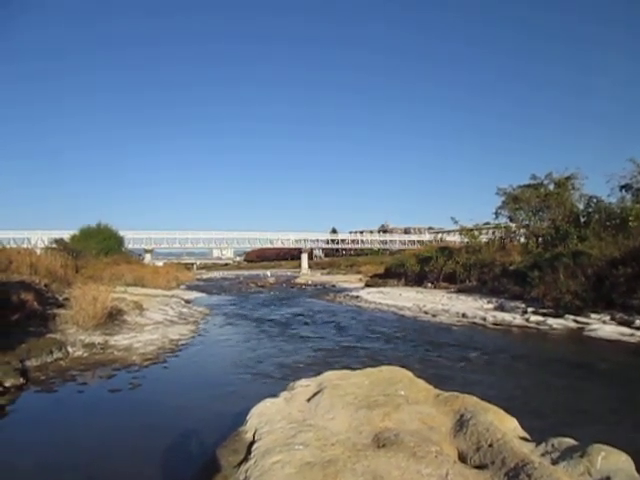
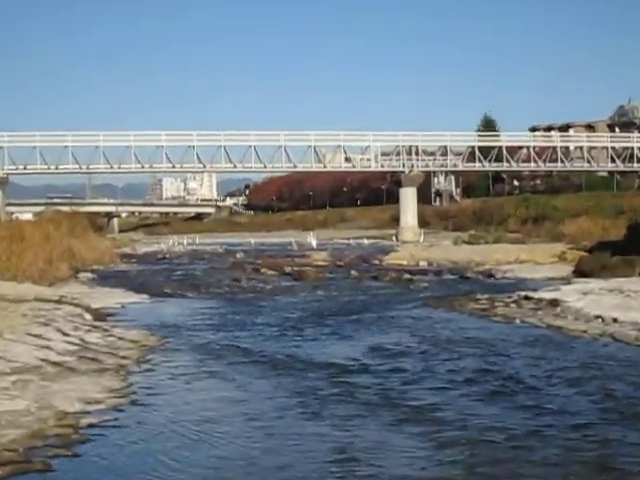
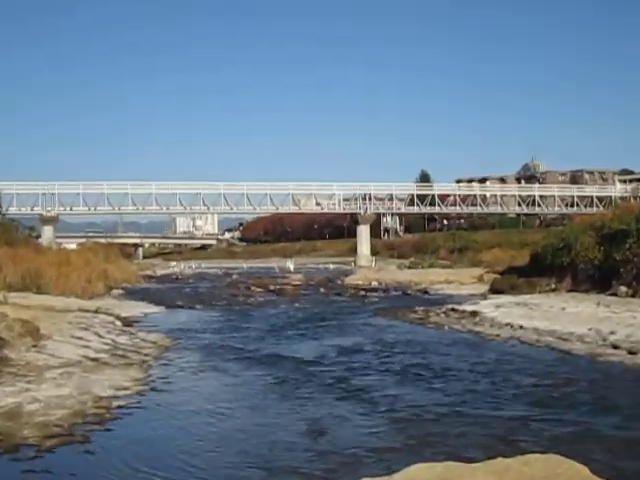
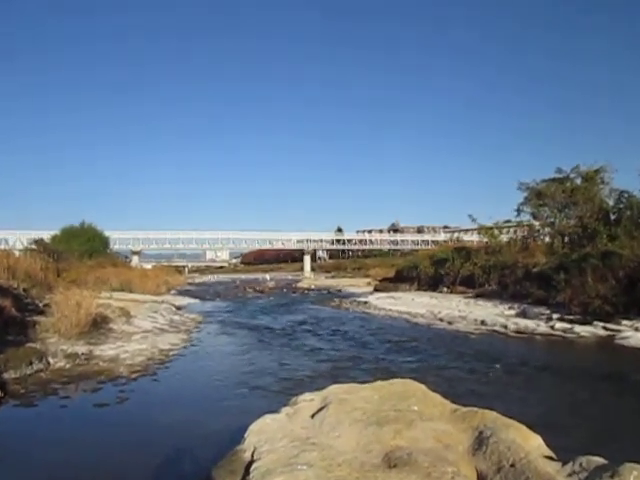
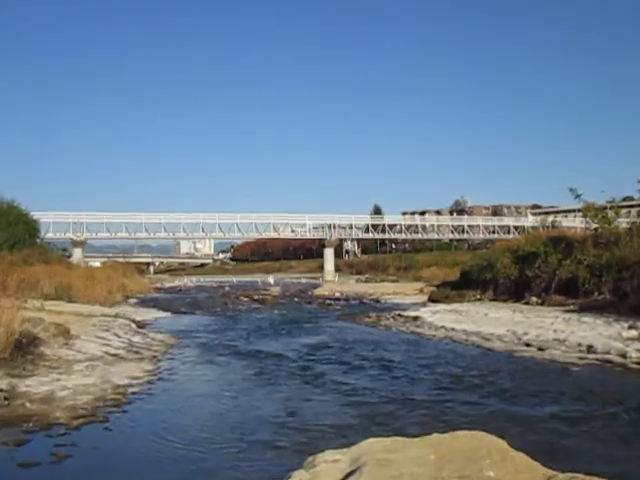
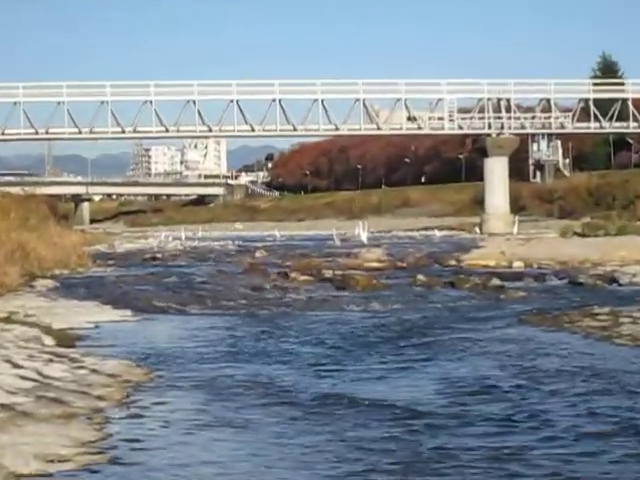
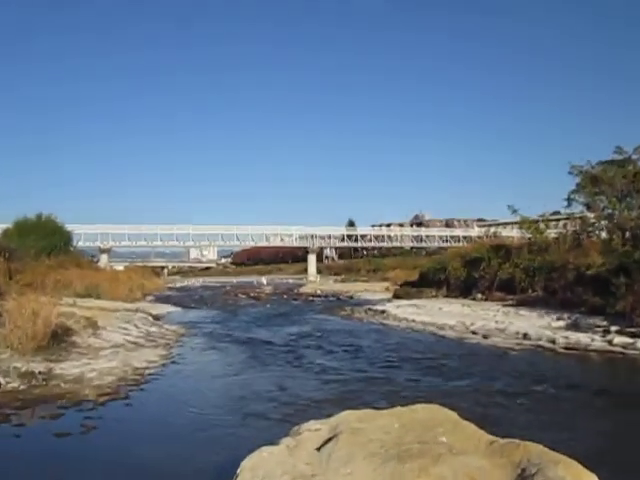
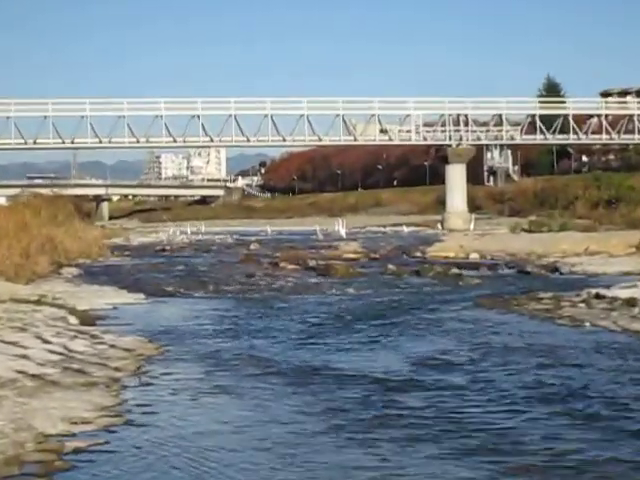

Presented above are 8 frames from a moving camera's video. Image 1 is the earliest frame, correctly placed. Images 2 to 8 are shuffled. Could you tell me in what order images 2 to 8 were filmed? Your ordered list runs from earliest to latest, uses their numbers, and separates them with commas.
4, 7, 5, 3, 2, 8, 6
